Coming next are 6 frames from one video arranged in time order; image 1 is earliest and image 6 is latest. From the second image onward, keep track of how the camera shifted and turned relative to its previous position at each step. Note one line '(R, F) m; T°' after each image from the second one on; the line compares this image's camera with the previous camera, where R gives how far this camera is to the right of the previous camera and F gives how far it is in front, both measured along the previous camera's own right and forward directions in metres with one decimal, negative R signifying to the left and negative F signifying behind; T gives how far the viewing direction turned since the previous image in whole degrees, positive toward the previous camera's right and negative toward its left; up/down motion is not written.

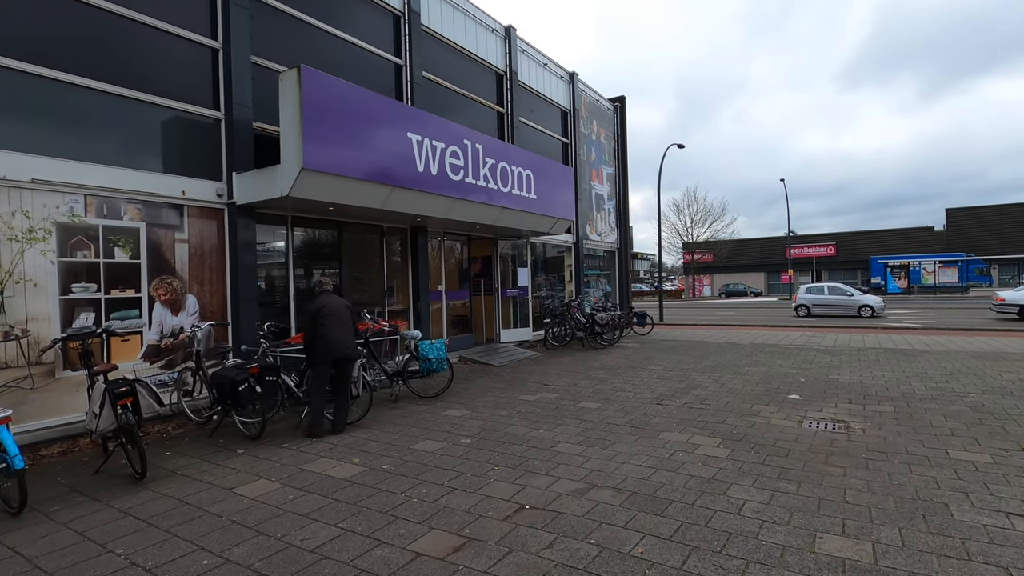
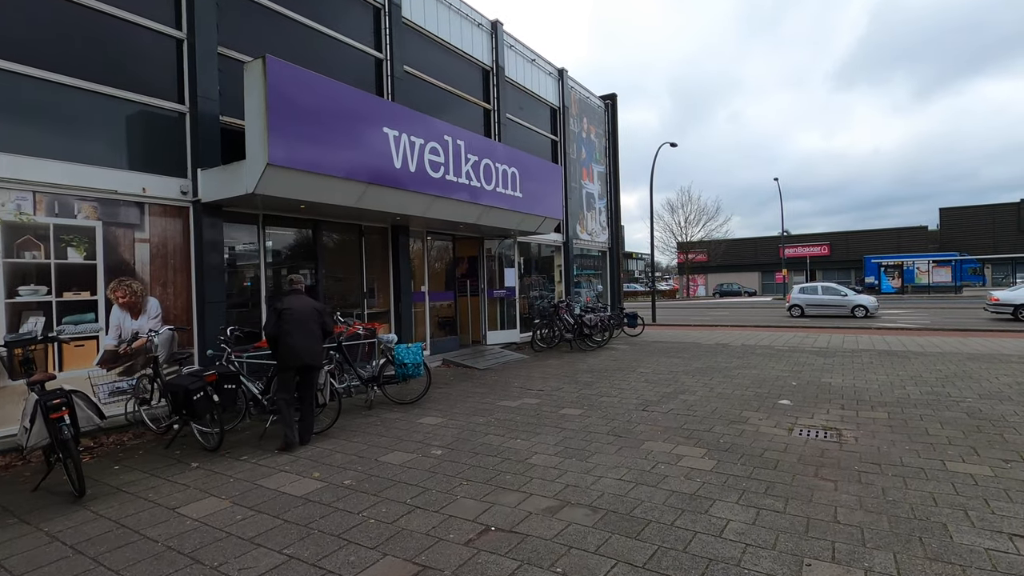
(+0.2, +0.3) m; 0°
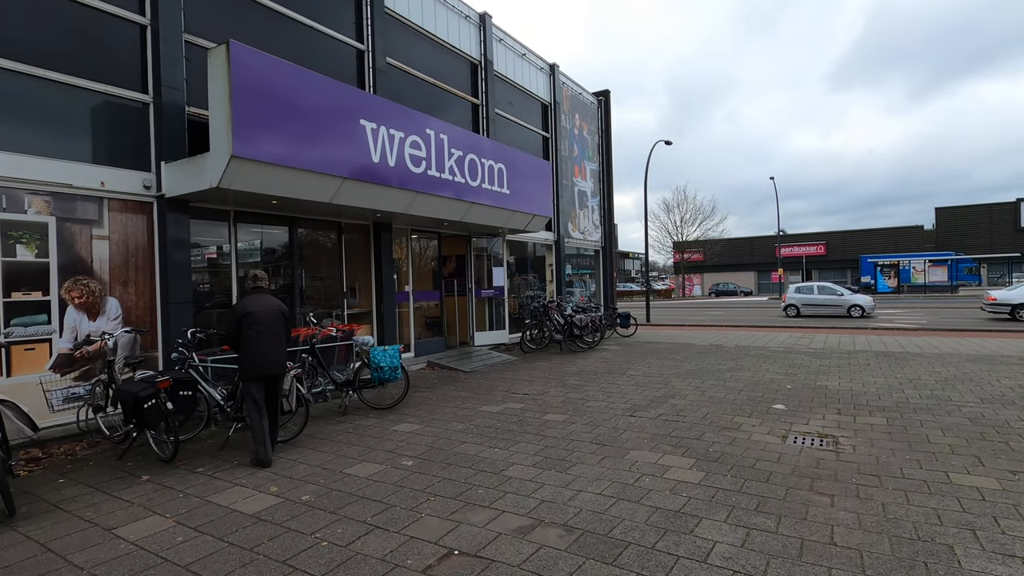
(+0.2, +0.3) m; 0°
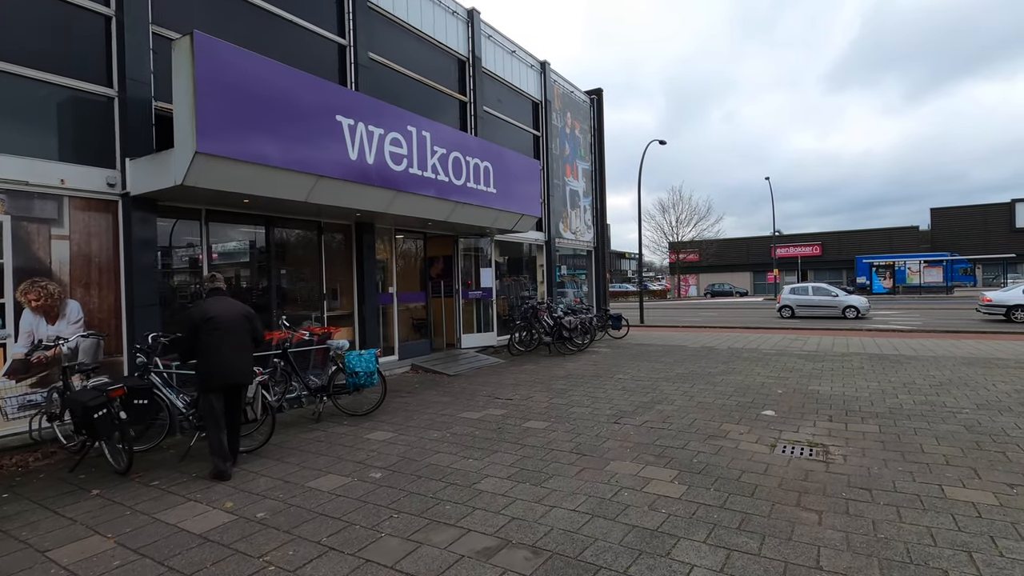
(+0.2, +0.2) m; 0°
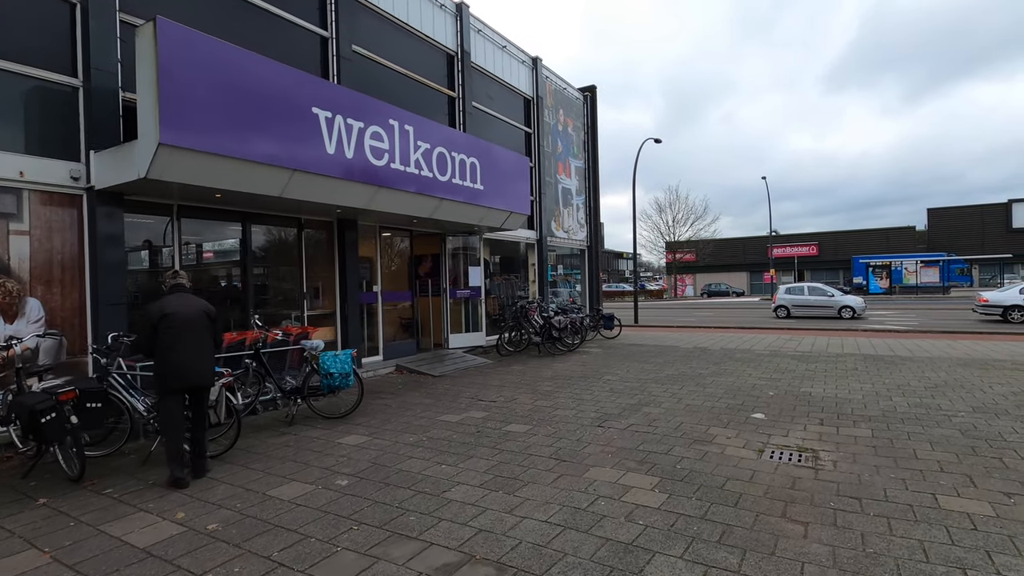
(+0.2, +0.2) m; 0°
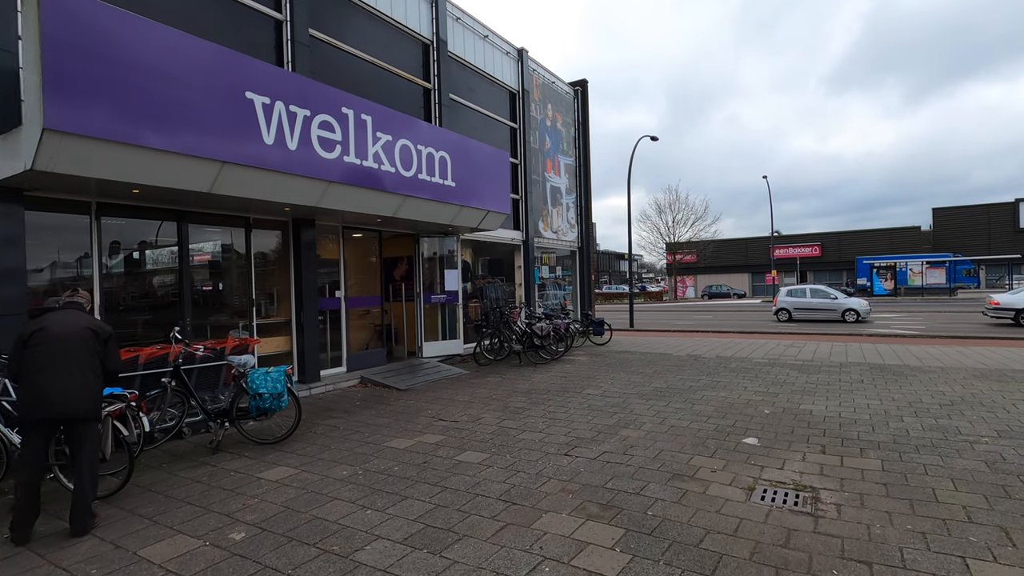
(+0.5, +0.7) m; 0°
